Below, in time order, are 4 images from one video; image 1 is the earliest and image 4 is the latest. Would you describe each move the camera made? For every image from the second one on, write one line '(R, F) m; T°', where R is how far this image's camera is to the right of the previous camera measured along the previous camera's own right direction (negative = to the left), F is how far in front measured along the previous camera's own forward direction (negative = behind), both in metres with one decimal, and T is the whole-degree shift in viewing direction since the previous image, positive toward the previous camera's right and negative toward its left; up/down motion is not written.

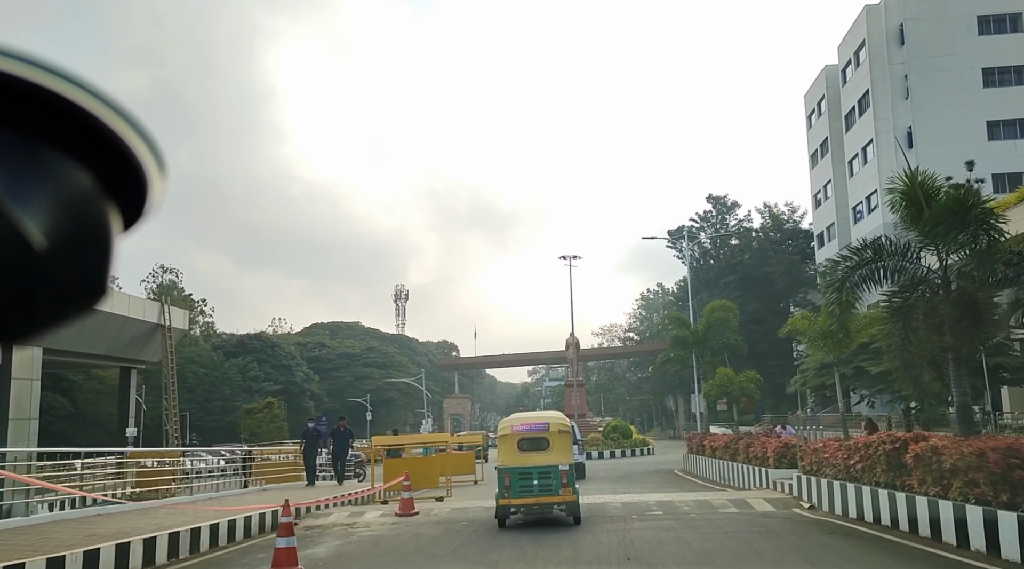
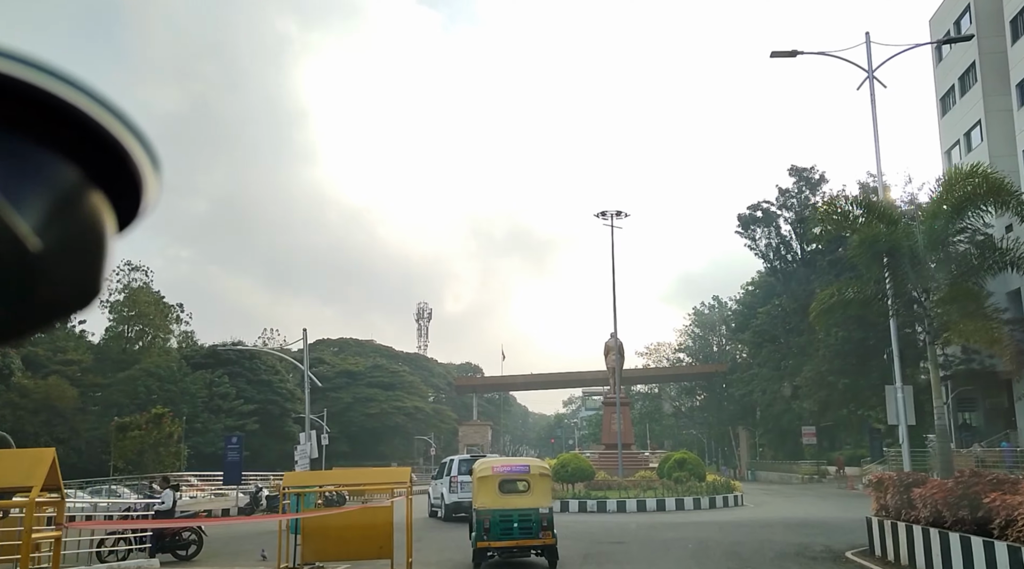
(+0.6, +10.6) m; -3°
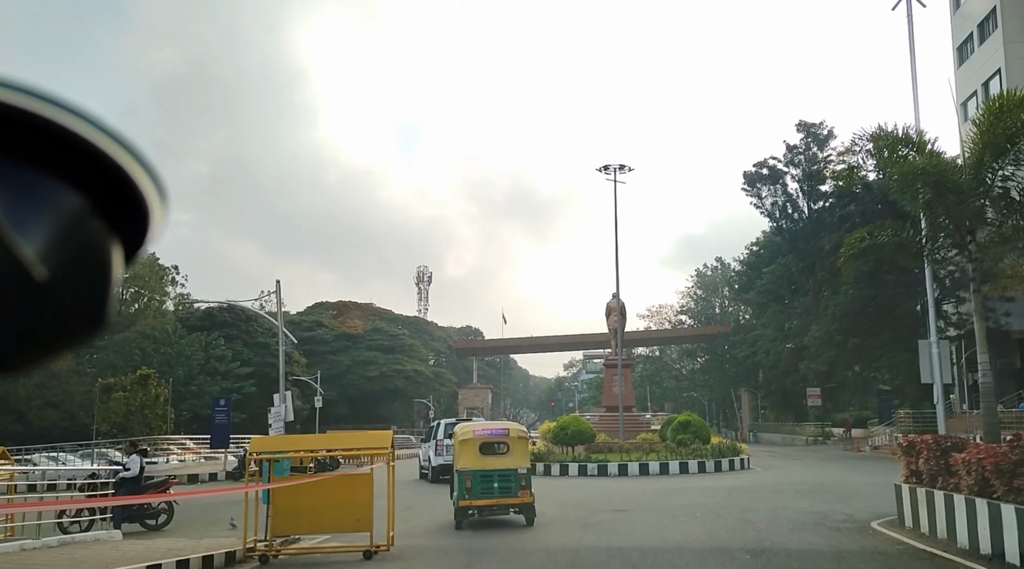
(+0.1, +0.9) m; 0°
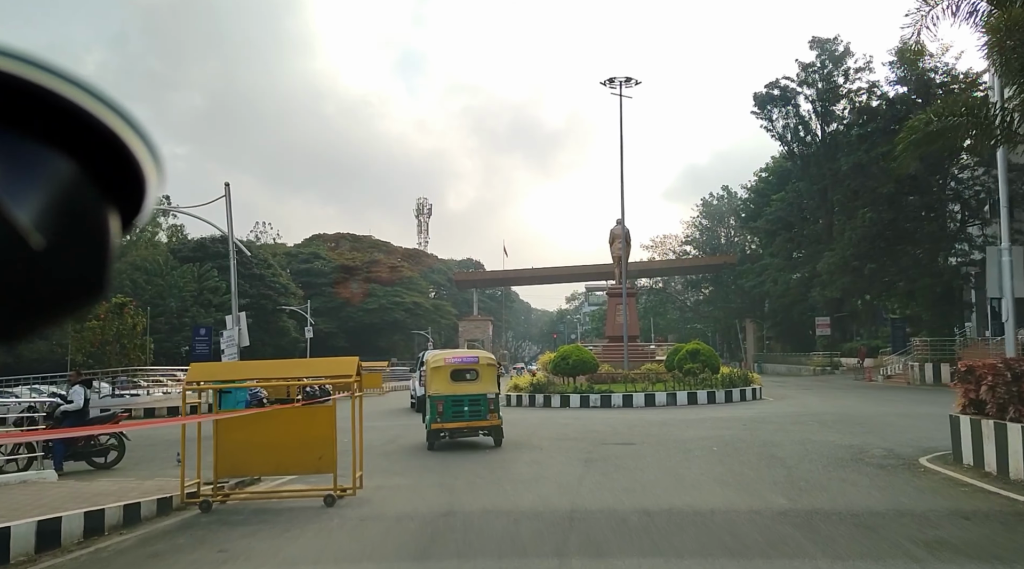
(+0.1, +1.2) m; 0°
